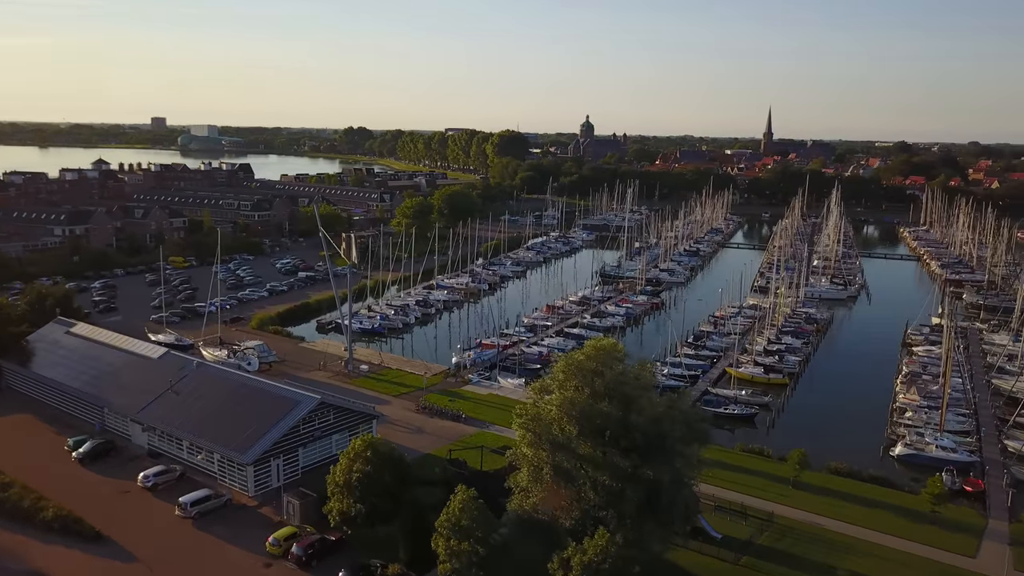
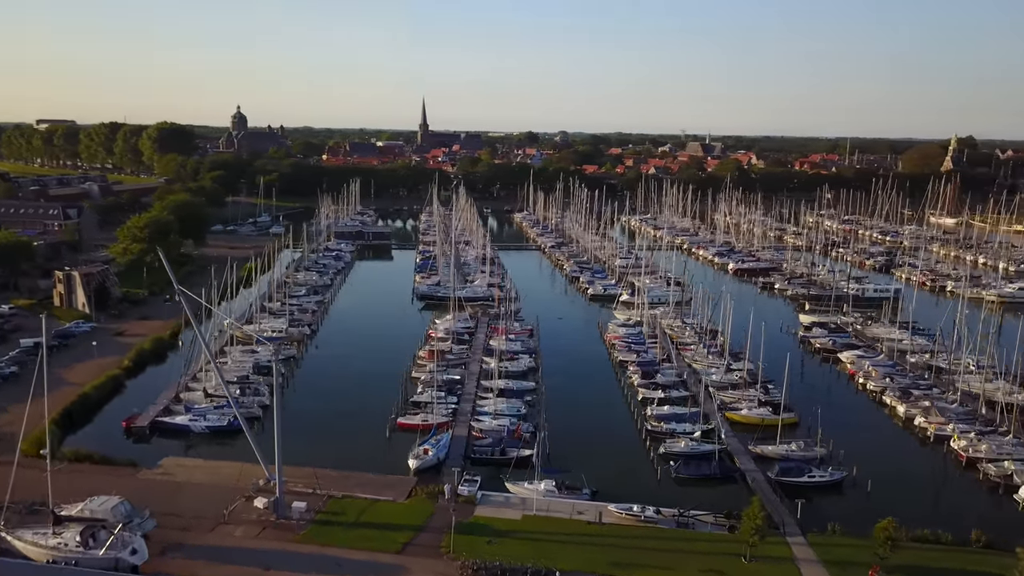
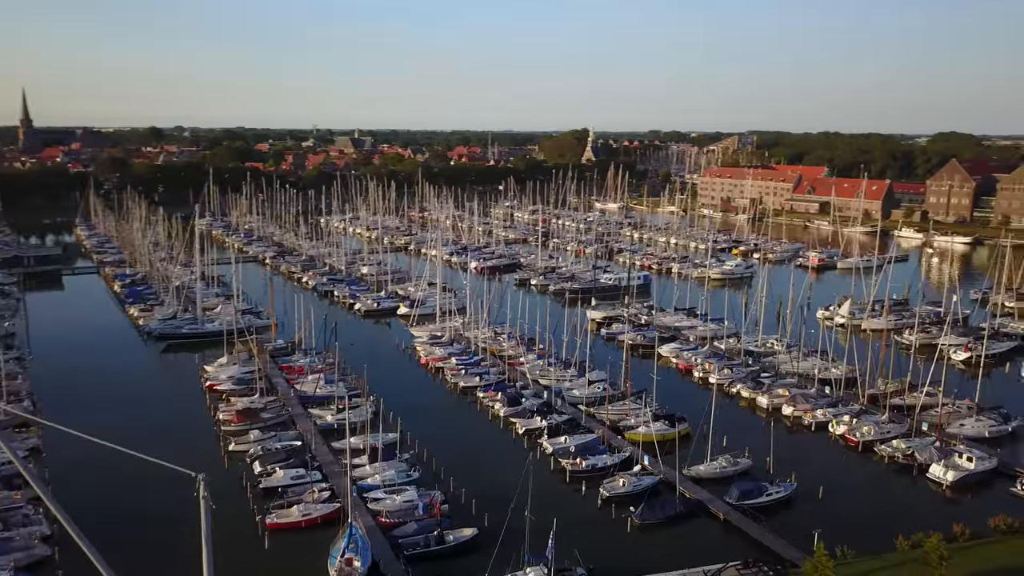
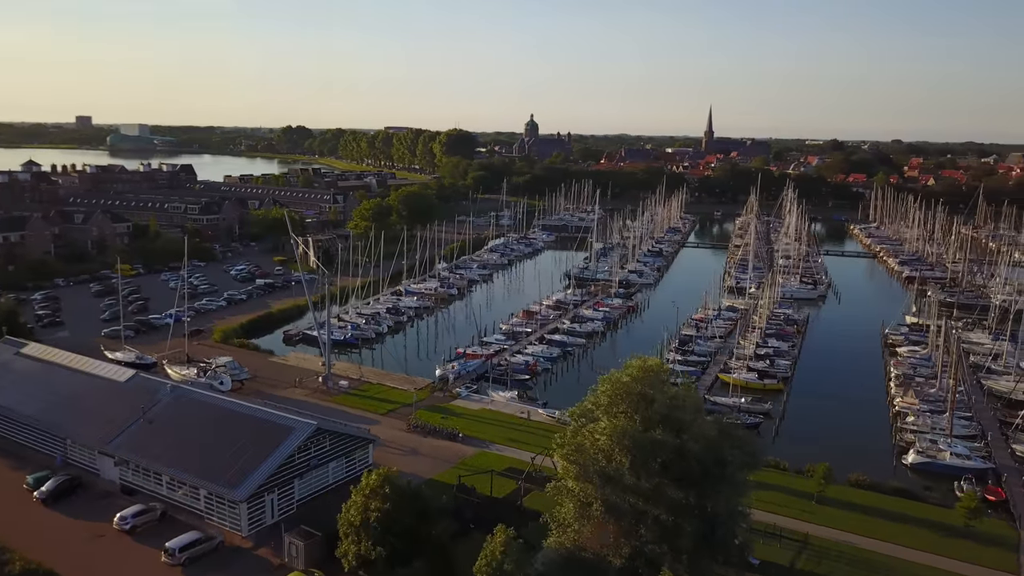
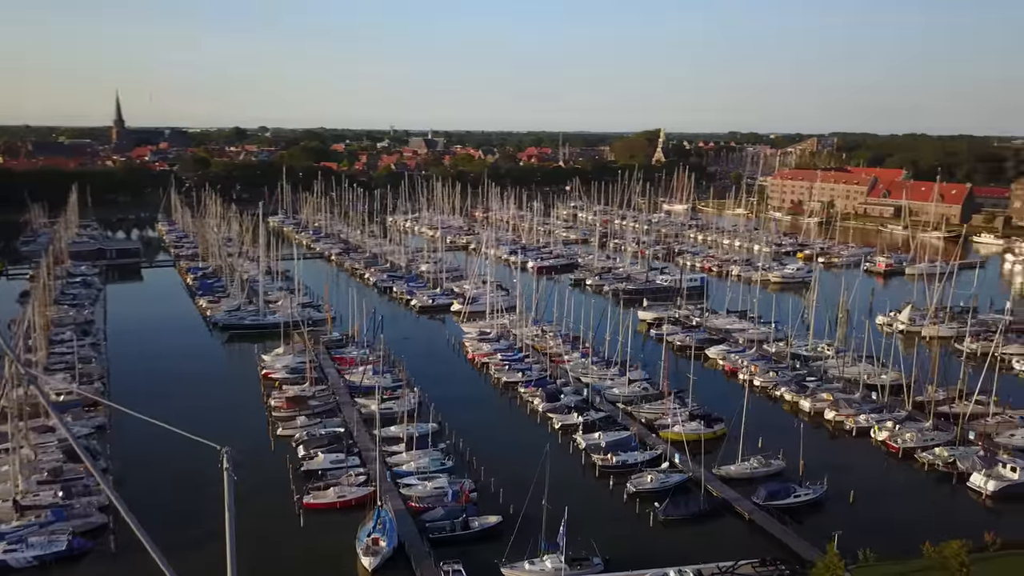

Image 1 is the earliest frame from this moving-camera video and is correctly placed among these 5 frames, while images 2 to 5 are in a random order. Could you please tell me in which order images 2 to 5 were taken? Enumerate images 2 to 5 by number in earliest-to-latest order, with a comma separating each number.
4, 2, 5, 3
